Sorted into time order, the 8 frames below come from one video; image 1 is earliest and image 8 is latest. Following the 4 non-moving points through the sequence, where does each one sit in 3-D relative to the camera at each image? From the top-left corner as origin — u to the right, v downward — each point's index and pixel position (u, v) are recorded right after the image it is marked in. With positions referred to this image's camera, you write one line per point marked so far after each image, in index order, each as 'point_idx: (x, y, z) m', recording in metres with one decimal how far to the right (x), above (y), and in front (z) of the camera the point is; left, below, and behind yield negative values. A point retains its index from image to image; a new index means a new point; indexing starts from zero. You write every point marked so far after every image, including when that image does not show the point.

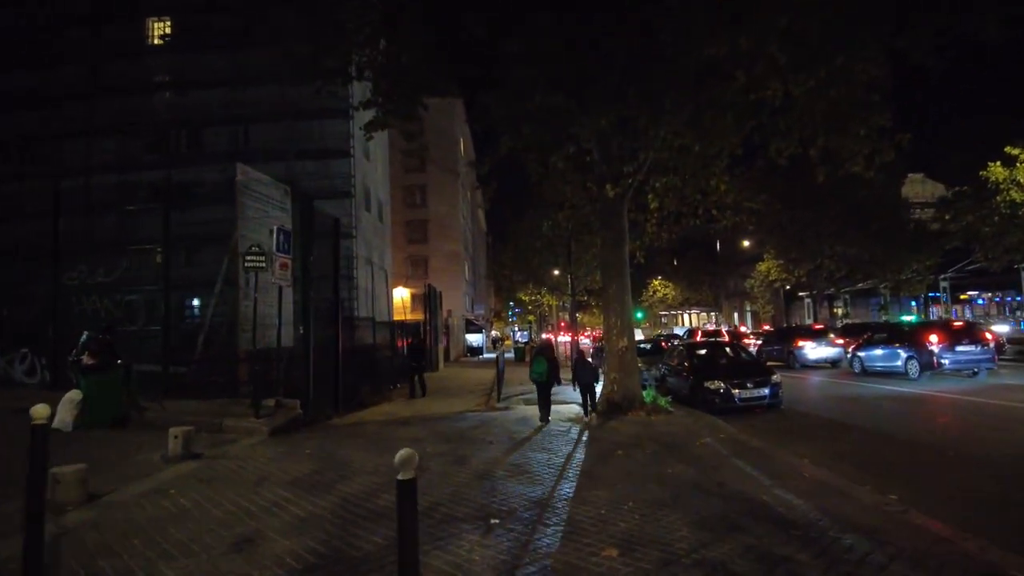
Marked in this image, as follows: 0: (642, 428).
0: (+2.6, -2.9, +12.9) m
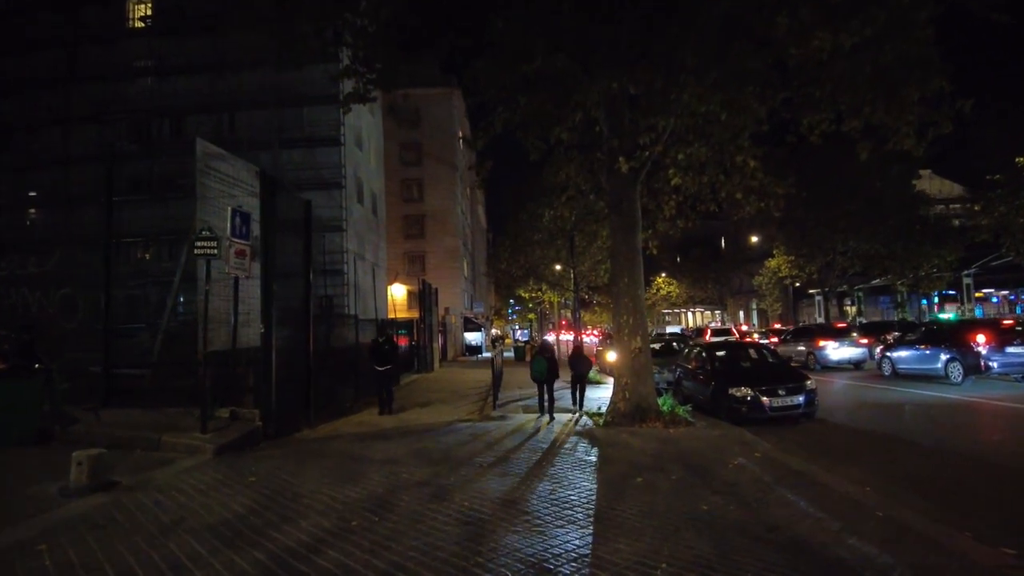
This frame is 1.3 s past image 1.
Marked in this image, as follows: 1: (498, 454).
0: (+2.6, -2.7, +11.0) m
1: (-0.2, -2.6, +9.8) m
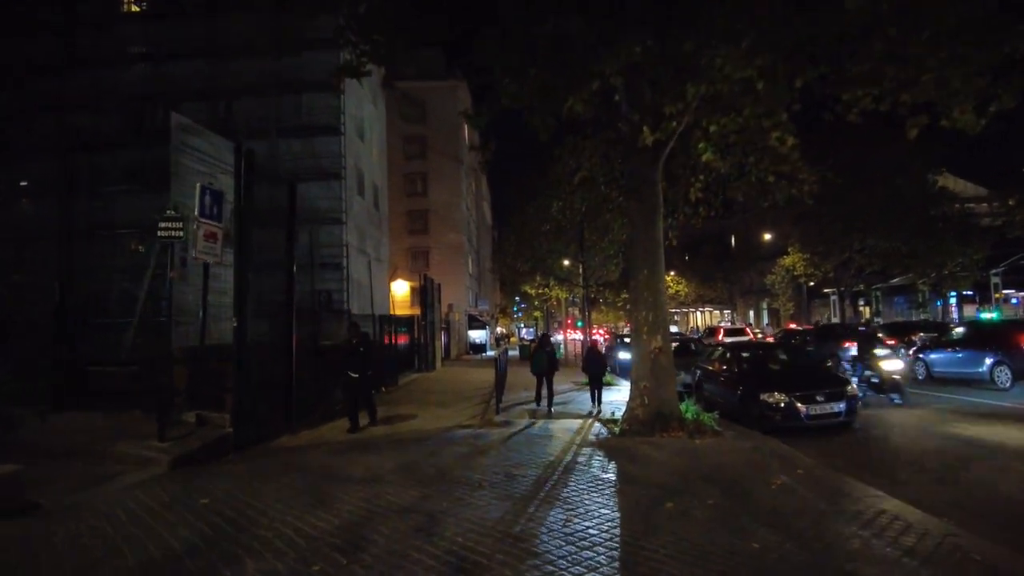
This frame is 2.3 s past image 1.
0: (+2.6, -2.6, +9.6) m
1: (-0.1, -2.4, +8.5) m
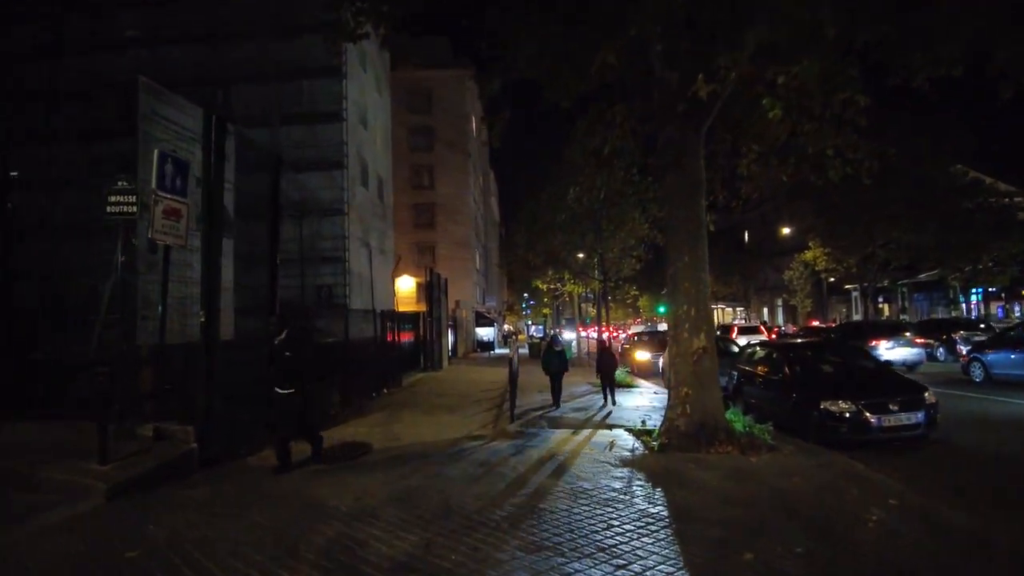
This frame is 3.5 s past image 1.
0: (+2.9, -2.4, +8.0) m
1: (+0.1, -2.3, +6.8) m
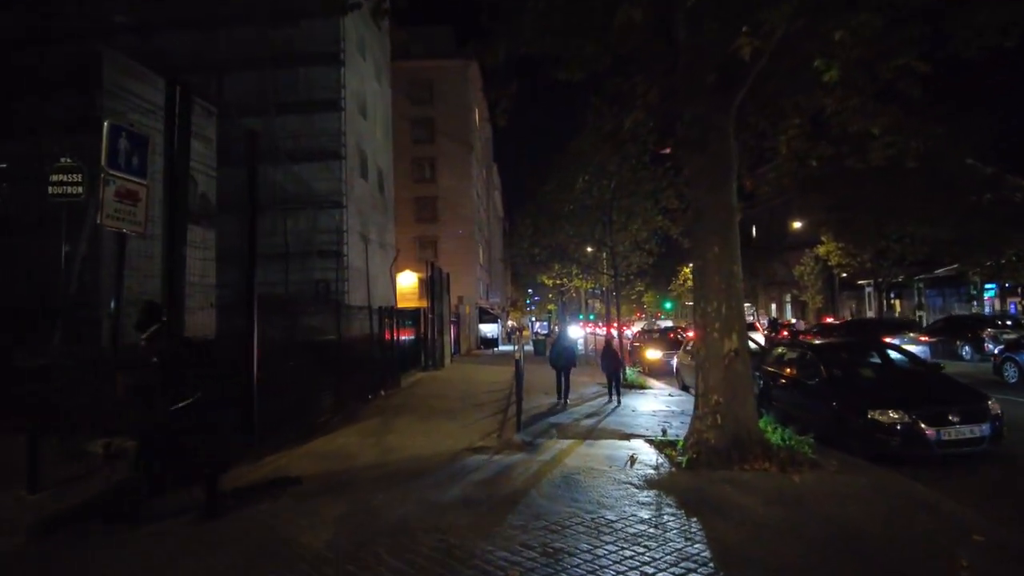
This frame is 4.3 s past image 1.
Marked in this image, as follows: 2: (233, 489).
0: (+3.0, -2.4, +6.8) m
1: (+0.2, -2.2, +5.7) m
2: (-3.4, -2.3, +7.6) m
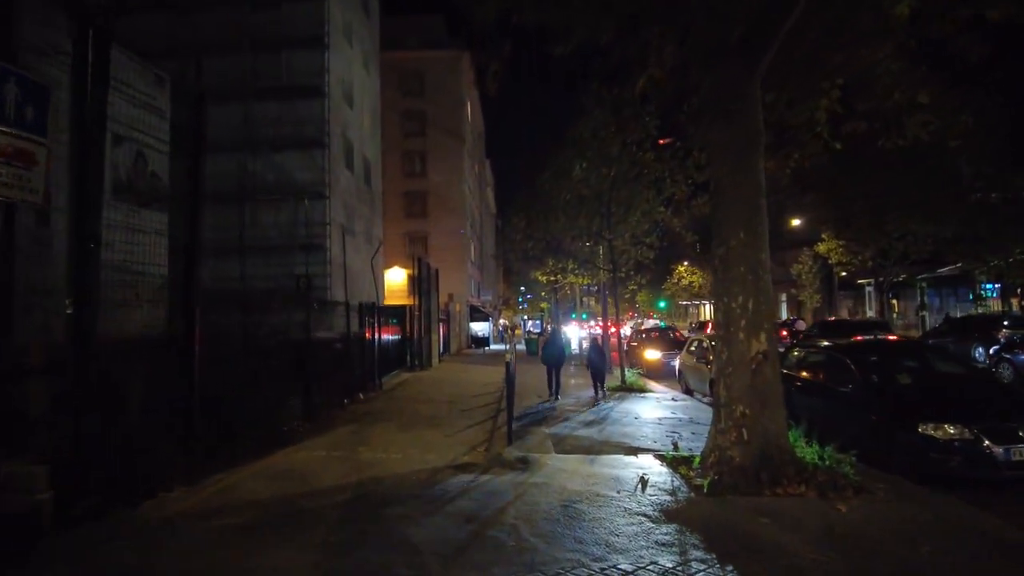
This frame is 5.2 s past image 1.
0: (+2.9, -2.3, +5.5) m
1: (+0.1, -2.1, +4.3) m
2: (-3.5, -2.2, +6.2) m
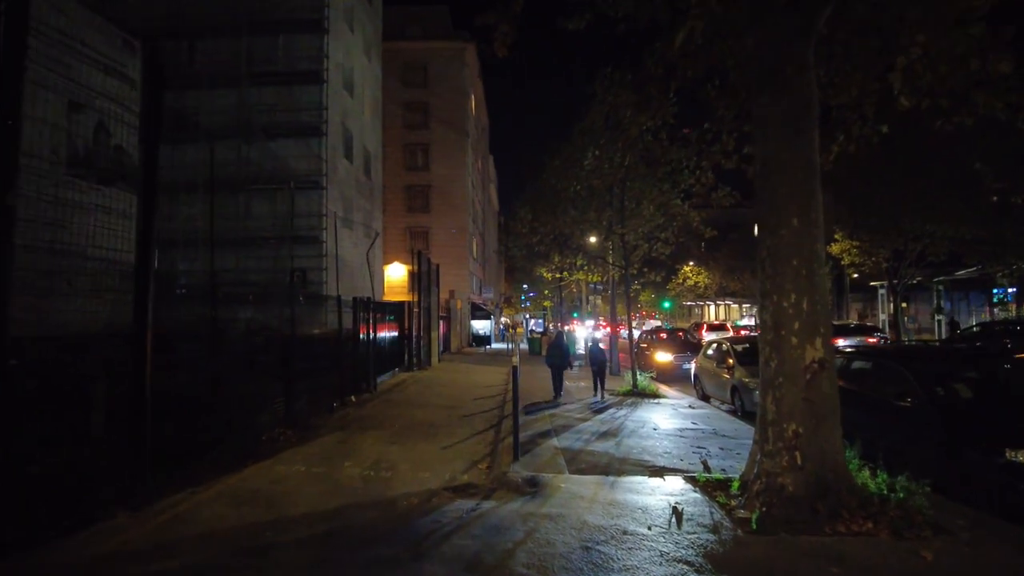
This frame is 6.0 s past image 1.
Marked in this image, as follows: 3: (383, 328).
0: (+3.0, -2.3, +4.3) m
1: (+0.2, -2.0, +3.2) m
2: (-3.4, -2.1, +5.0) m
3: (-4.0, -1.2, +19.5) m
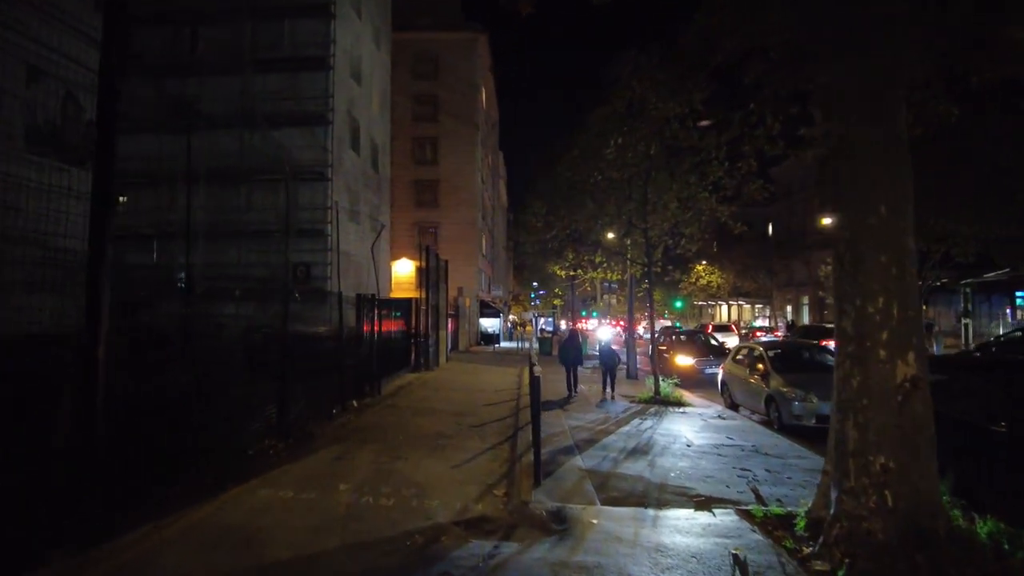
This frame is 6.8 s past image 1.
0: (+3.1, -2.3, +3.2) m
1: (+0.4, -2.0, +2.0) m
2: (-3.2, -2.0, +3.9) m
3: (-3.6, -1.1, +18.5) m
